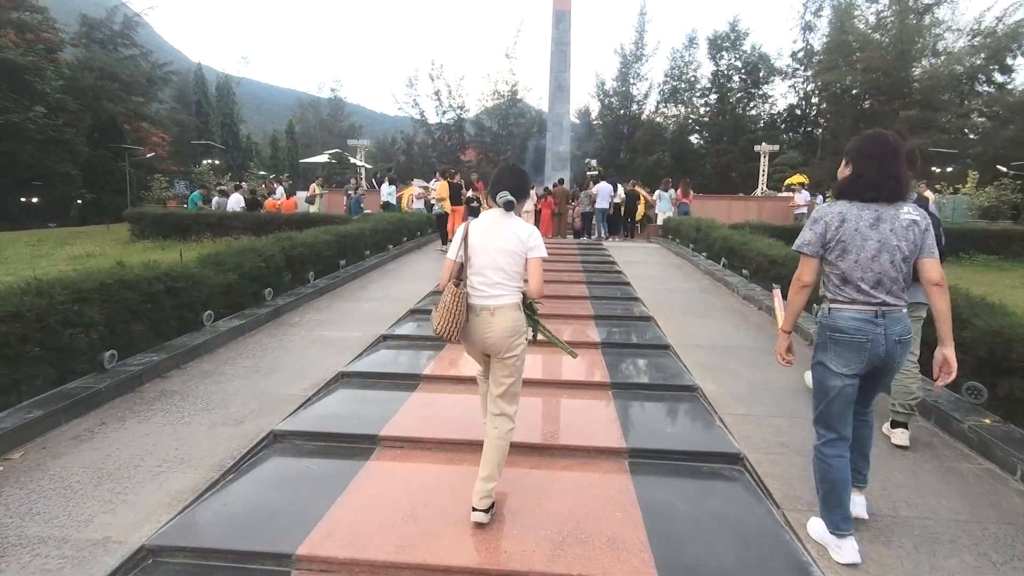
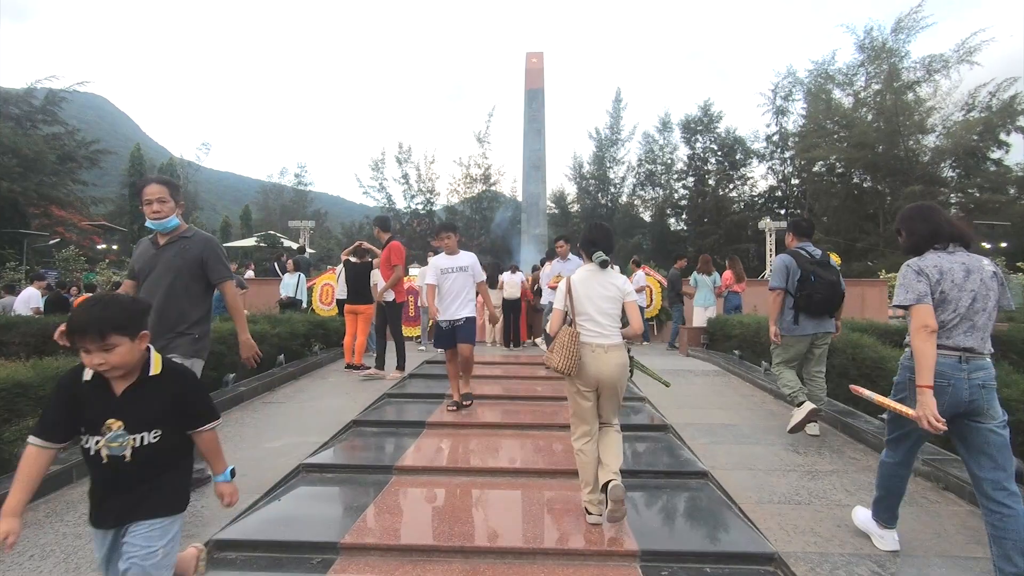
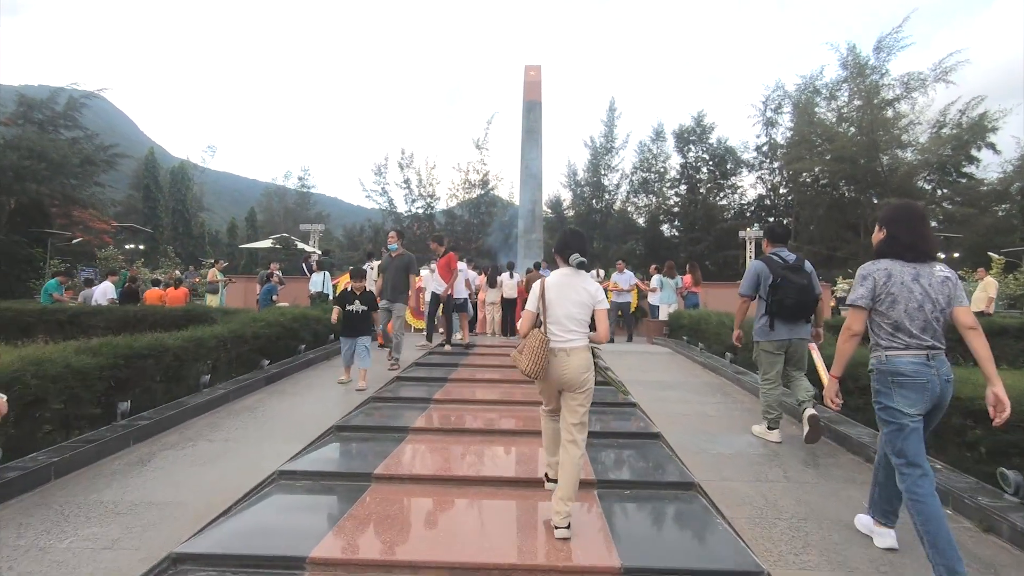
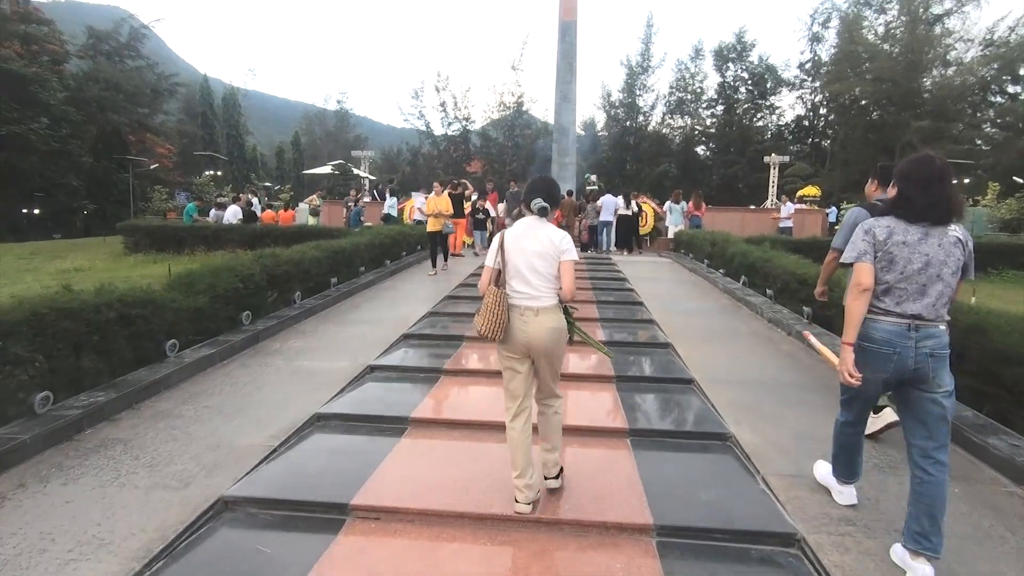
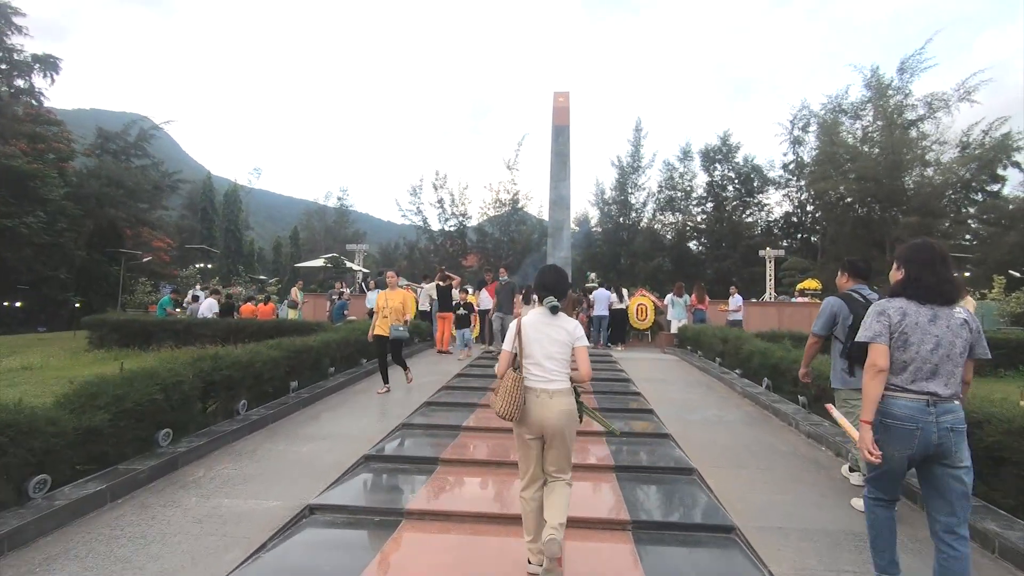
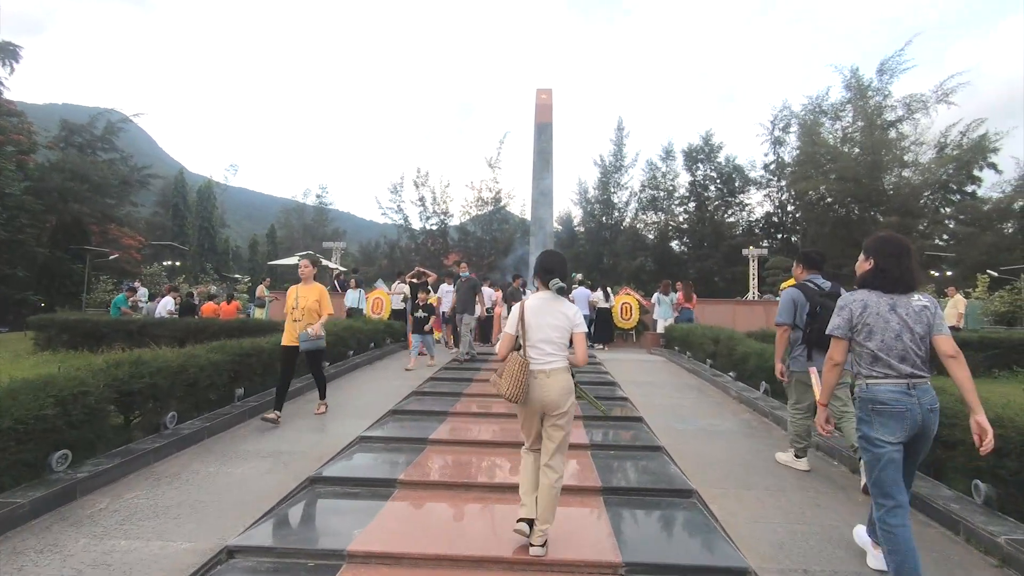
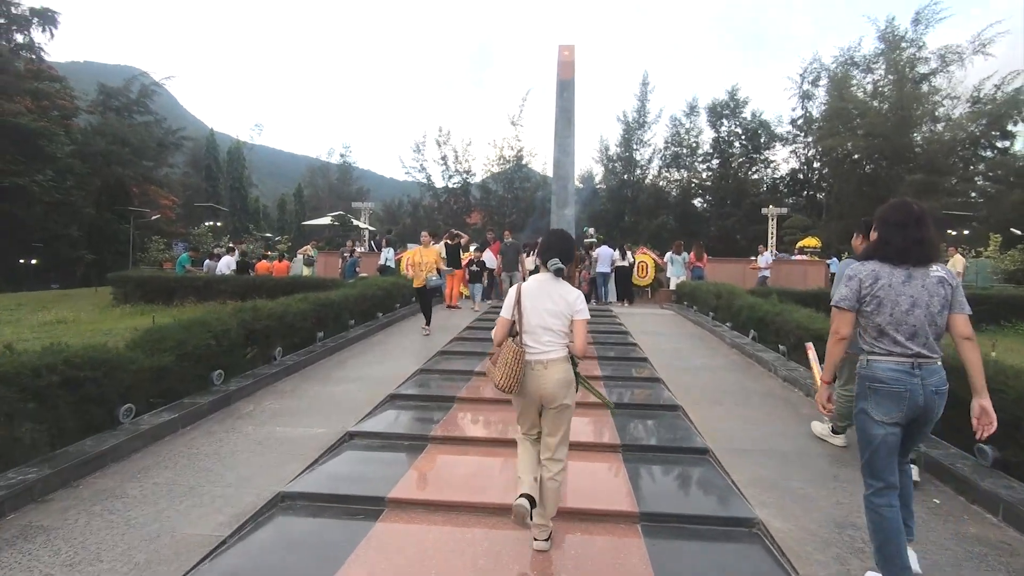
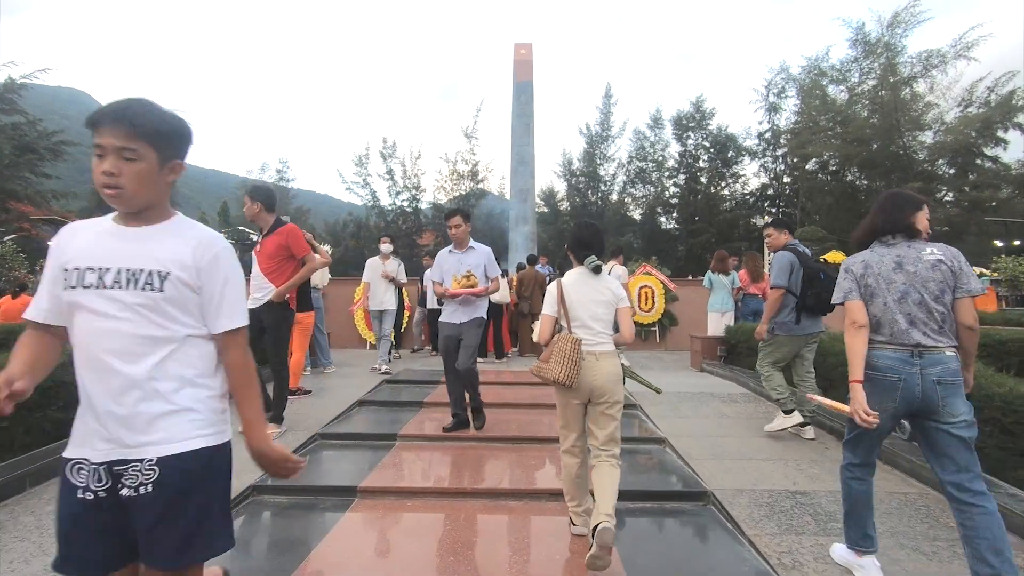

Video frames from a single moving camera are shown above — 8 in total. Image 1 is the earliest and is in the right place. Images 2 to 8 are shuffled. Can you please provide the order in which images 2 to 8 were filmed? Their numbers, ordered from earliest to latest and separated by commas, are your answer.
4, 7, 5, 6, 3, 2, 8
